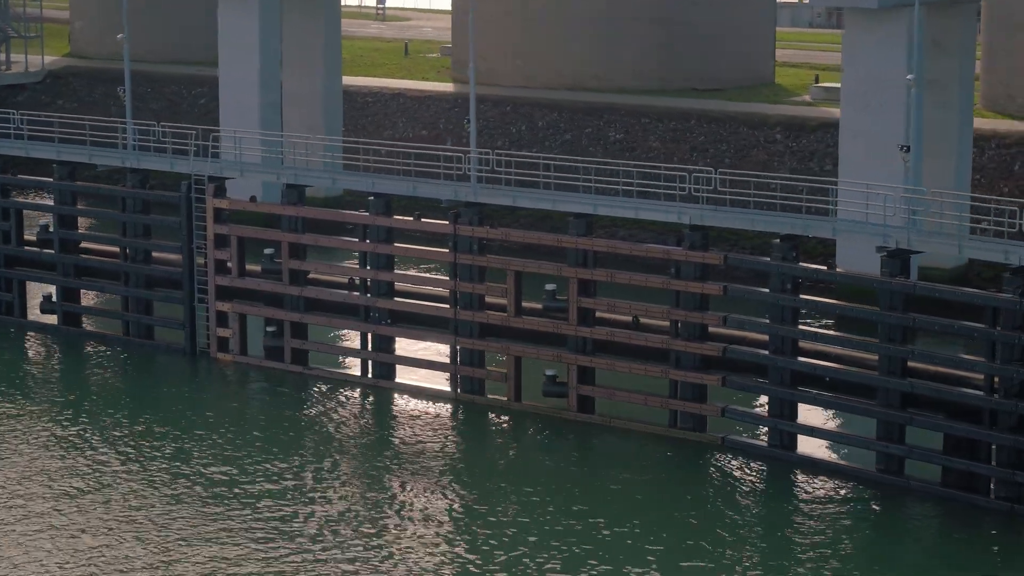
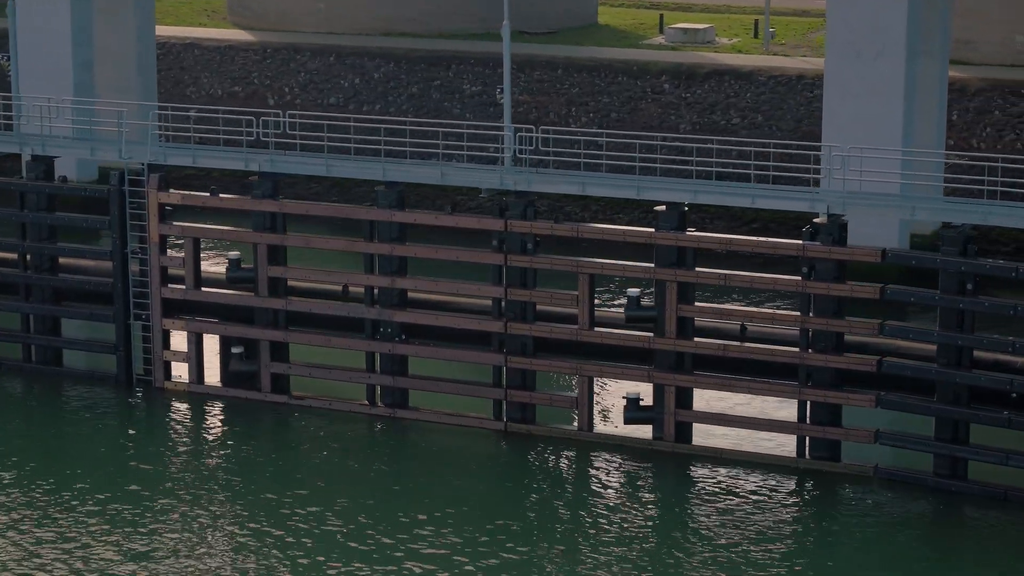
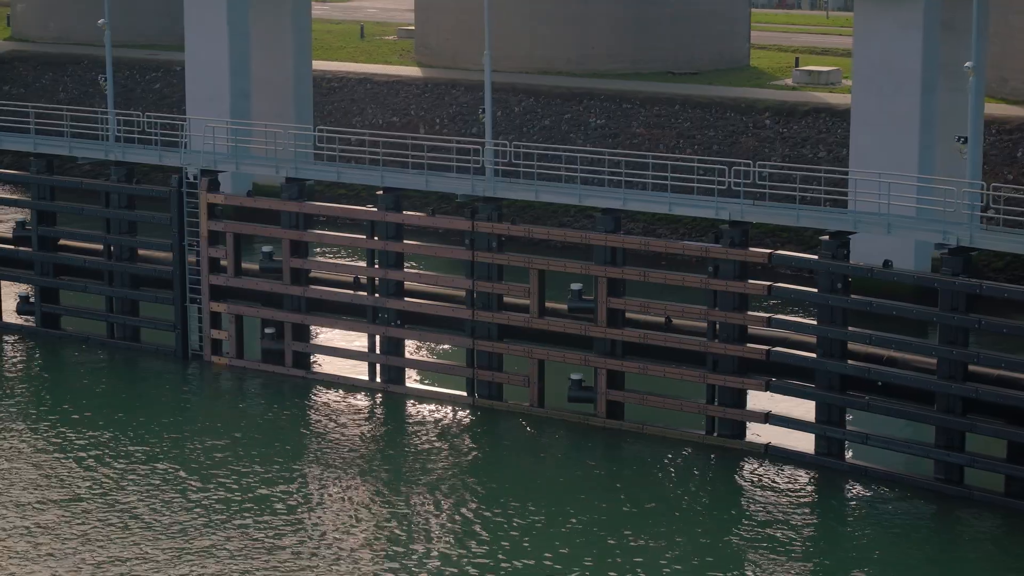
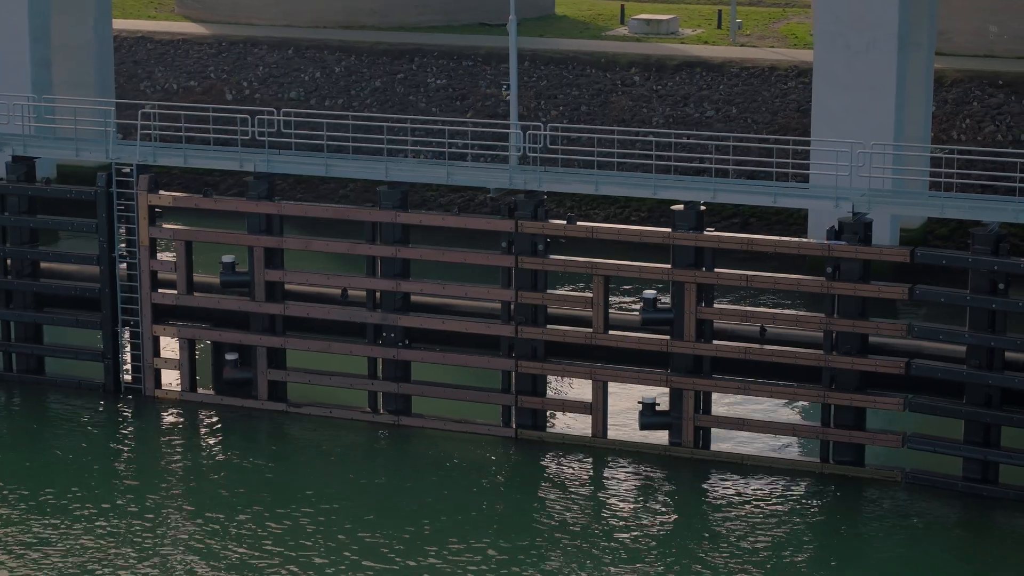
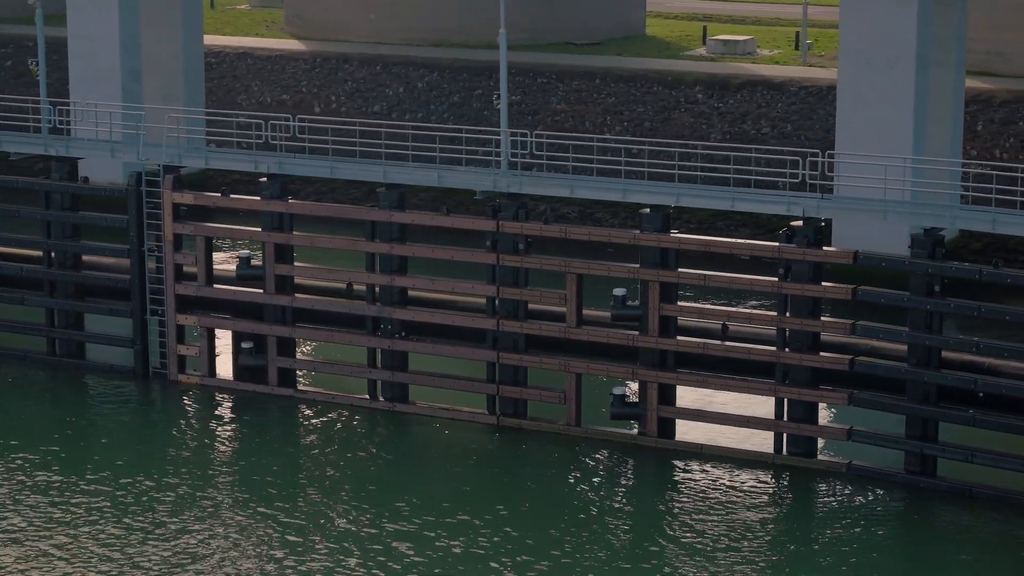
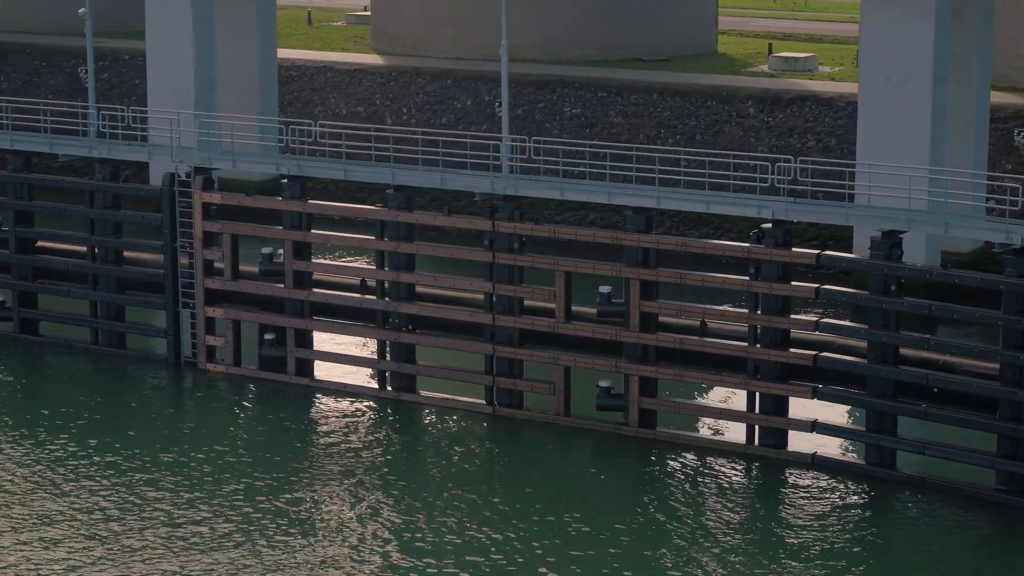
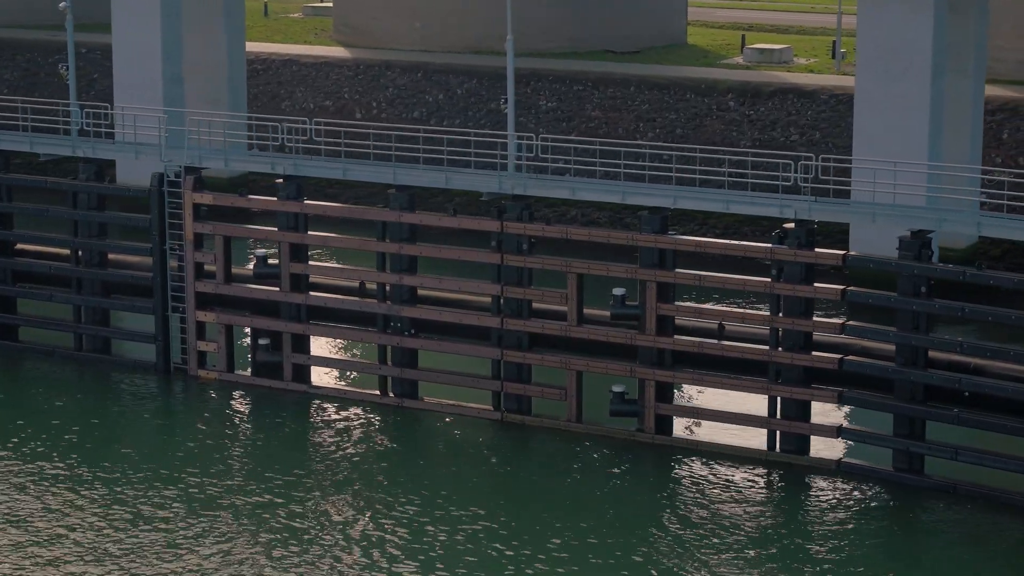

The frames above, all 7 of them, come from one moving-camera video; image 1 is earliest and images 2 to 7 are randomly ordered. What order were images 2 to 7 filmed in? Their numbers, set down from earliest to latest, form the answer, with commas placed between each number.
3, 6, 7, 5, 2, 4
